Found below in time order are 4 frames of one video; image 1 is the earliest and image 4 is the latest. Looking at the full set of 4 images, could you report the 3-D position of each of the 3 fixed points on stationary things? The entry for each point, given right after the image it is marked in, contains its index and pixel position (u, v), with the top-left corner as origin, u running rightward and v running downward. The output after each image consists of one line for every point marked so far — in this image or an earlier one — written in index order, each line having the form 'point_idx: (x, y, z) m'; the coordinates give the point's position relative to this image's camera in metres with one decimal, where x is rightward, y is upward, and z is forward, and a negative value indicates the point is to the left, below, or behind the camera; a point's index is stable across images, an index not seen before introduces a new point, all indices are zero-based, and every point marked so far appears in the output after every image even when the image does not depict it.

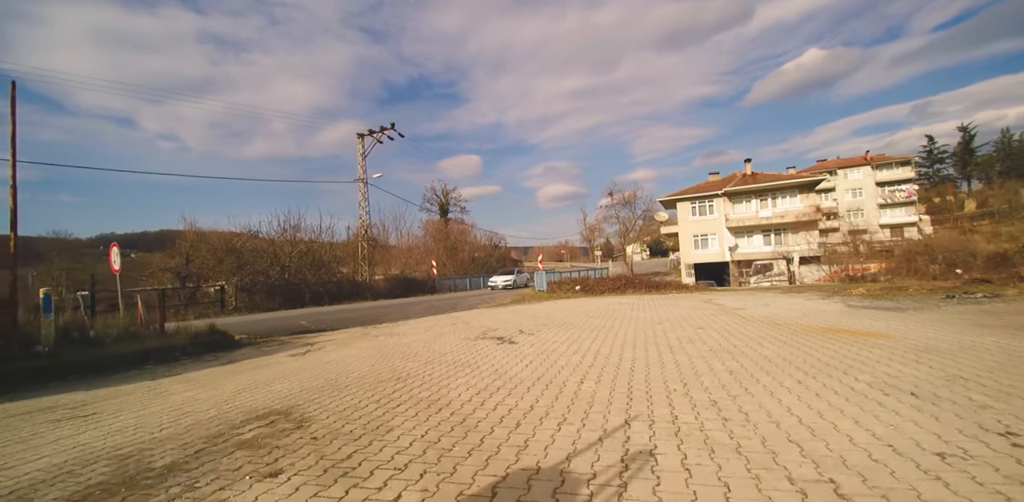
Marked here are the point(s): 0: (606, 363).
0: (+1.2, -1.5, +6.6) m
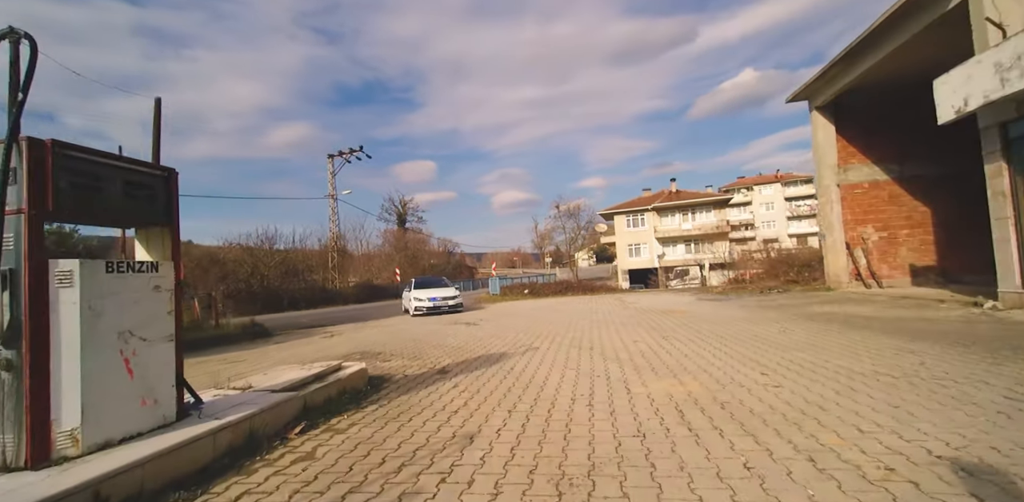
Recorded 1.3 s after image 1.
0: (+0.4, -1.8, +11.6) m
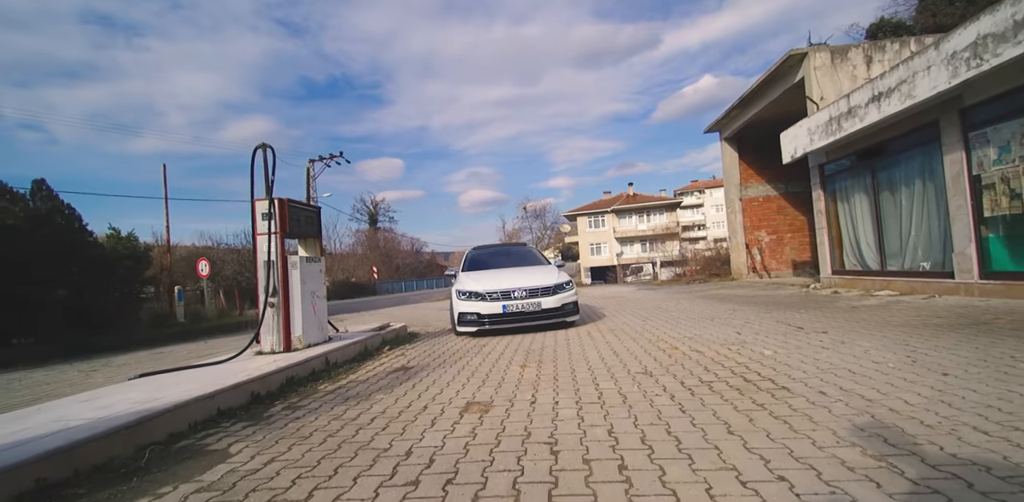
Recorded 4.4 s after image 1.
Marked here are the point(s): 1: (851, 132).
0: (-0.2, -1.8, +15.3) m
1: (+7.2, +2.5, +10.5) m
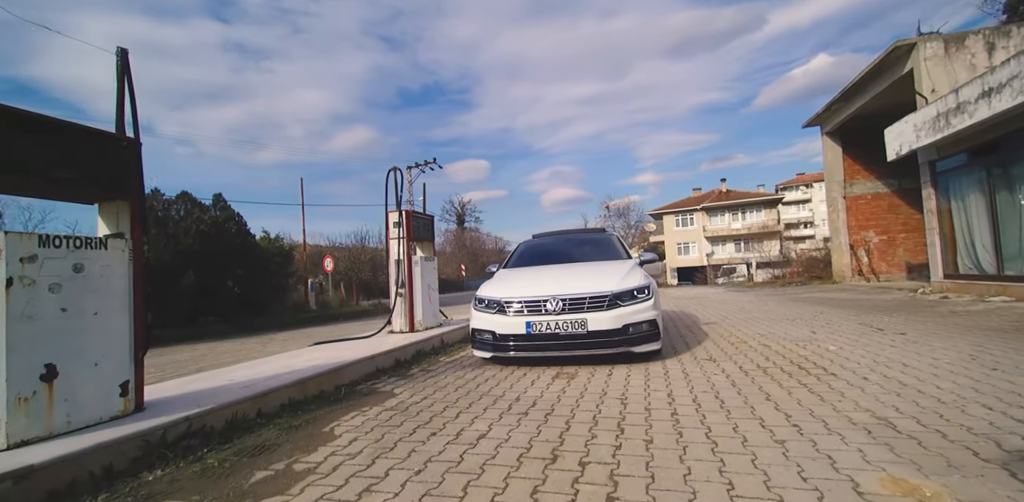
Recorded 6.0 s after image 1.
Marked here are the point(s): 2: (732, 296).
0: (+2.7, -1.8, +16.2) m
1: (+9.1, +2.5, +10.1) m
2: (+7.7, -1.6, +17.1) m
